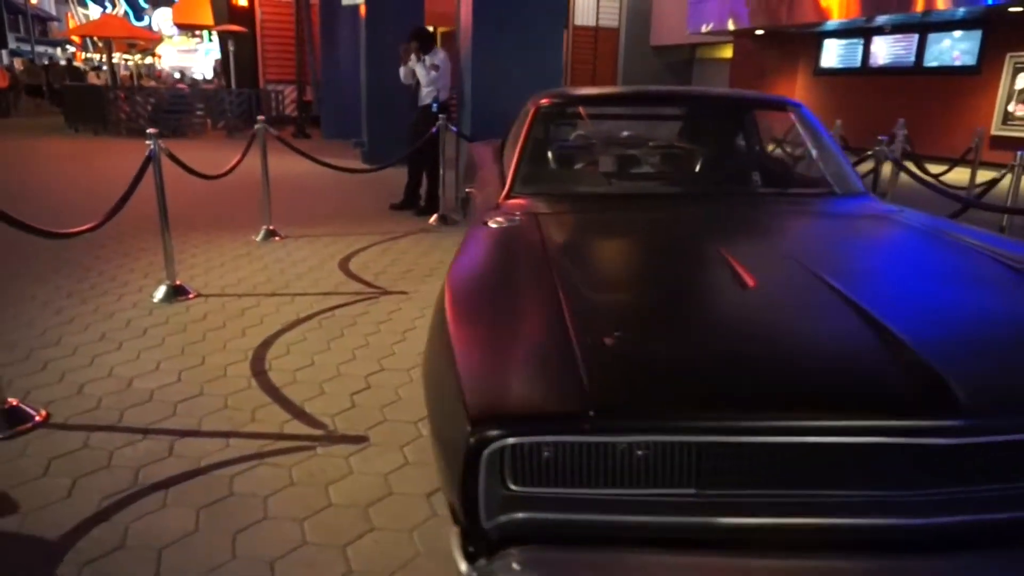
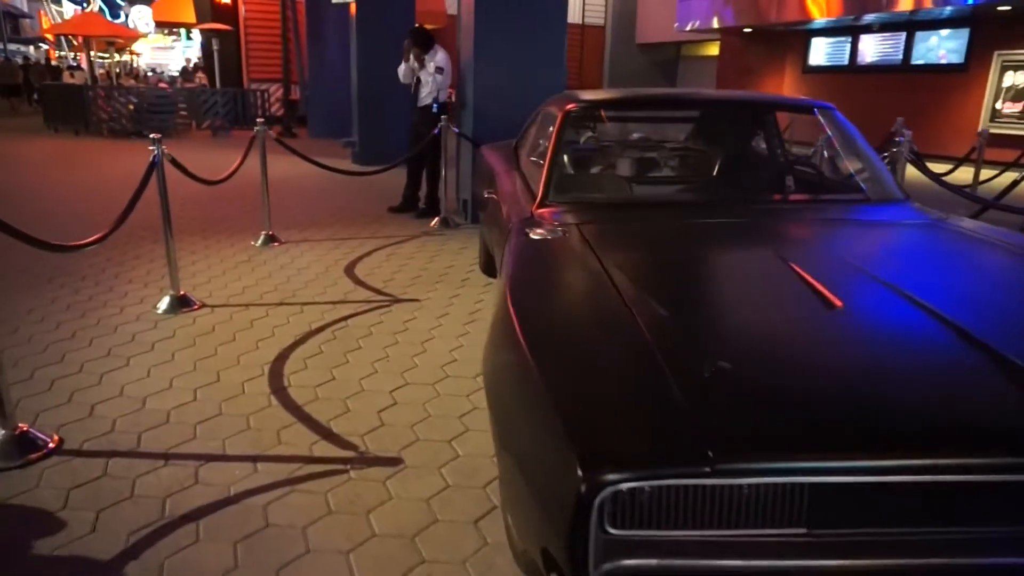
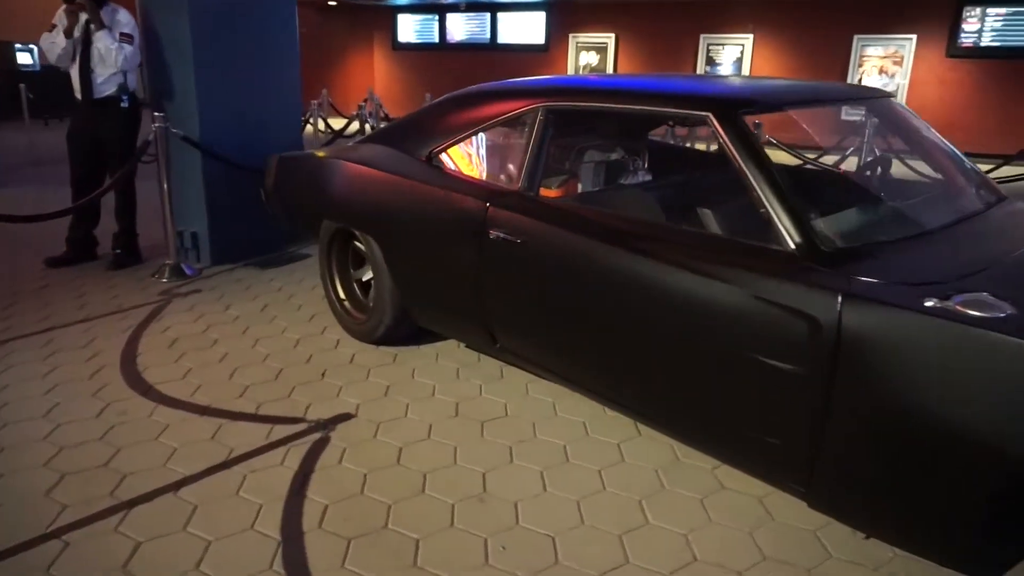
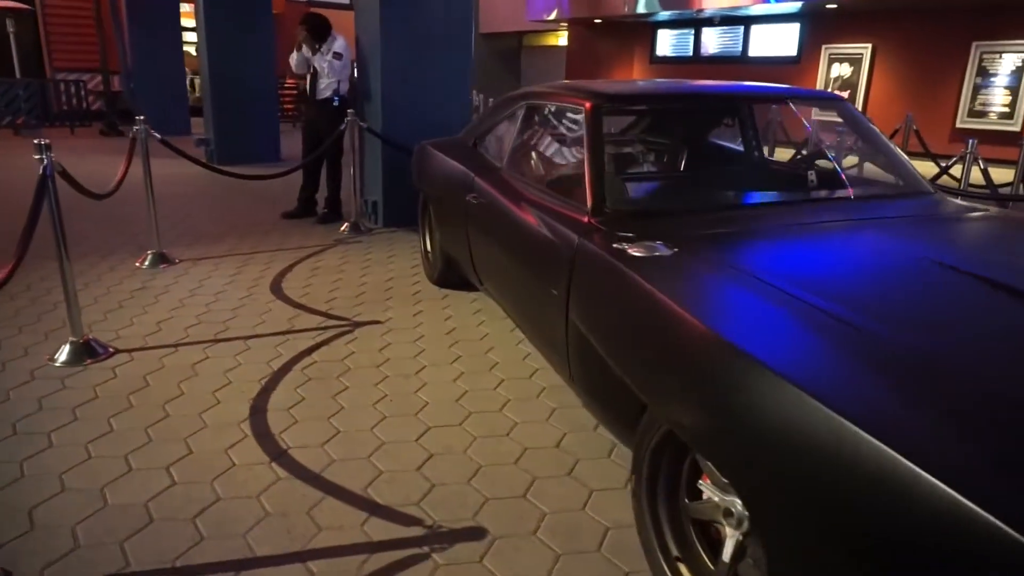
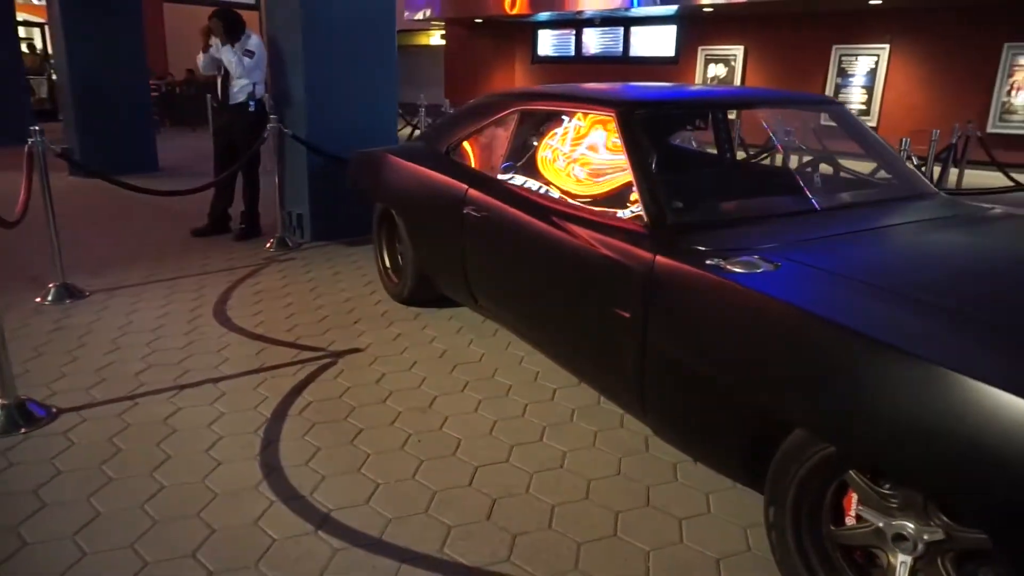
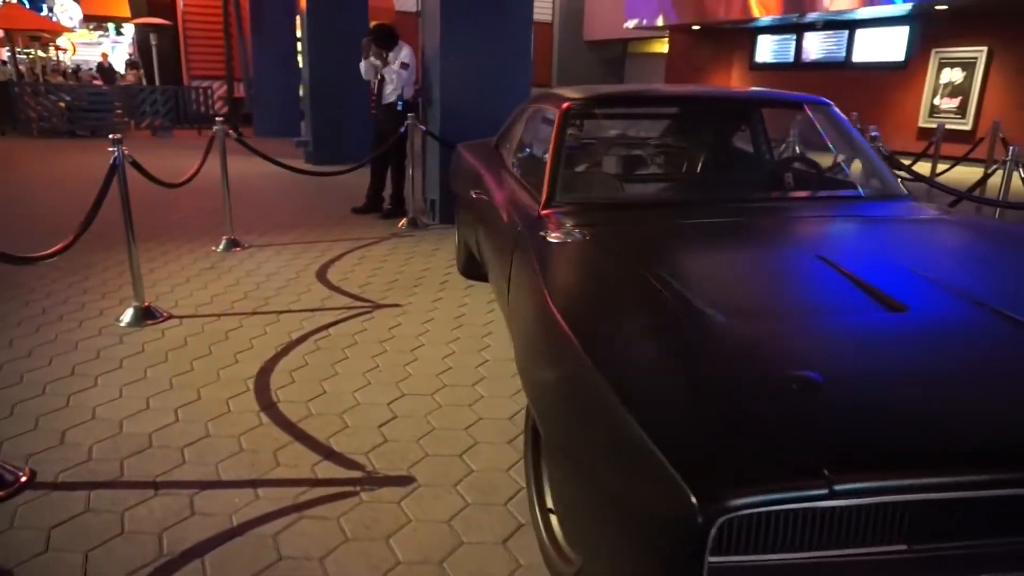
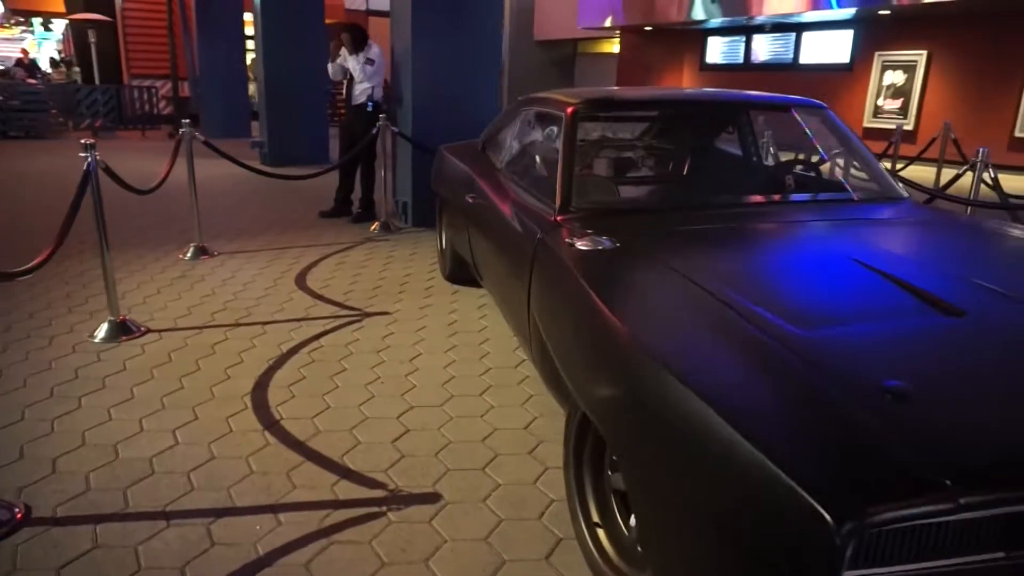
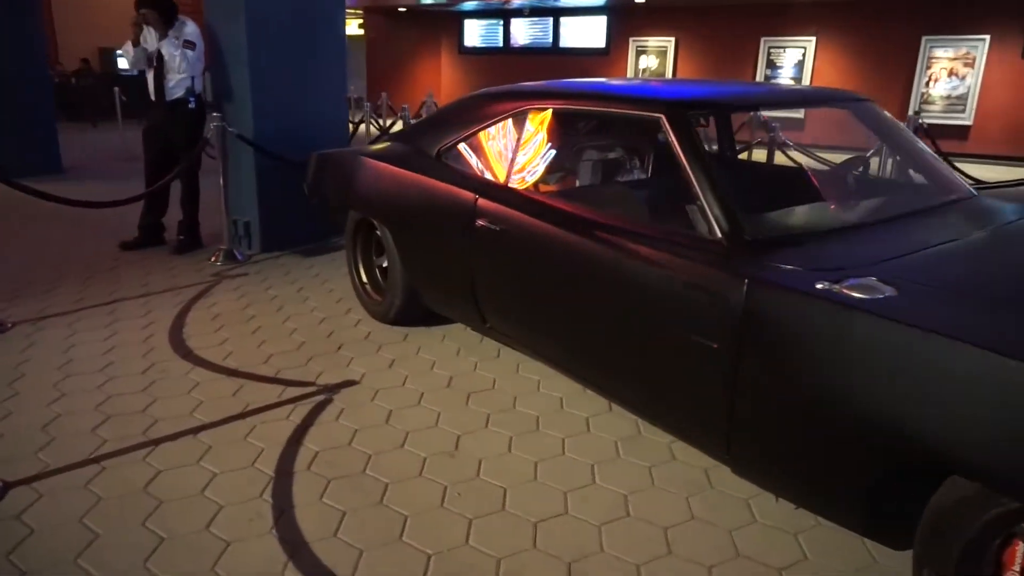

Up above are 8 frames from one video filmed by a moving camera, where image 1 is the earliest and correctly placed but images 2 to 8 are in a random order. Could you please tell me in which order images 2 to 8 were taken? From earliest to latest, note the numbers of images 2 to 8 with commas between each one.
2, 6, 7, 4, 5, 8, 3
